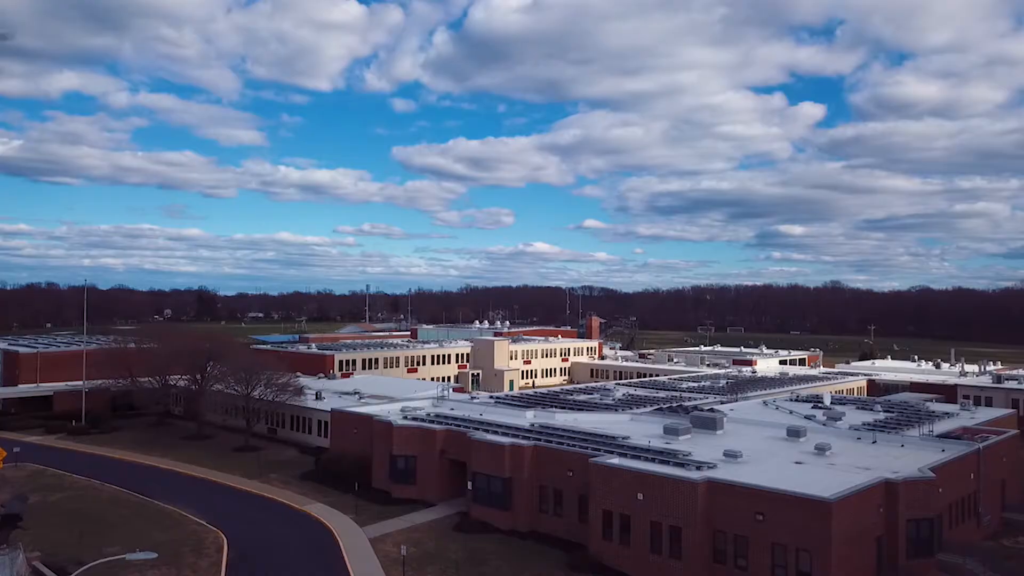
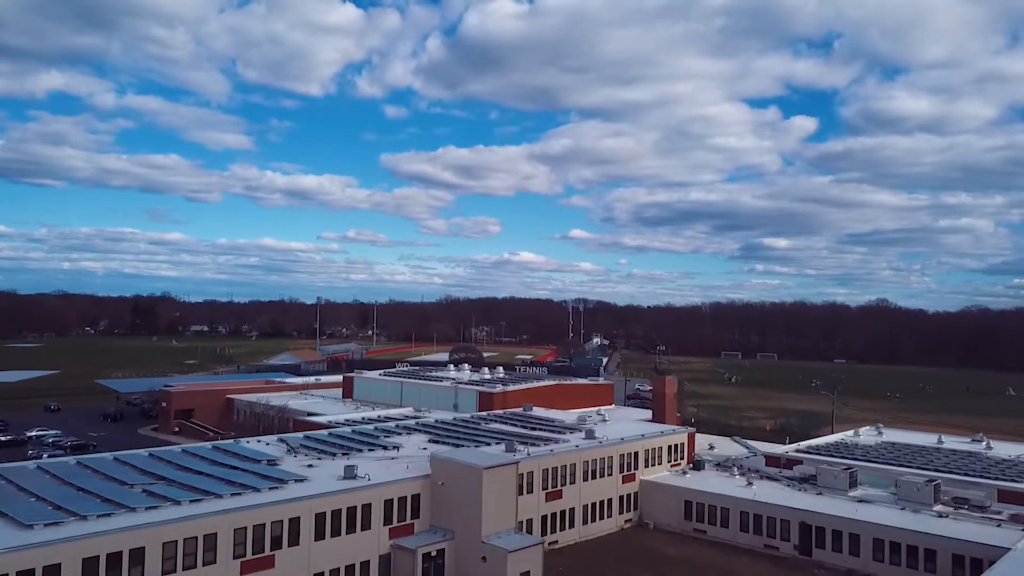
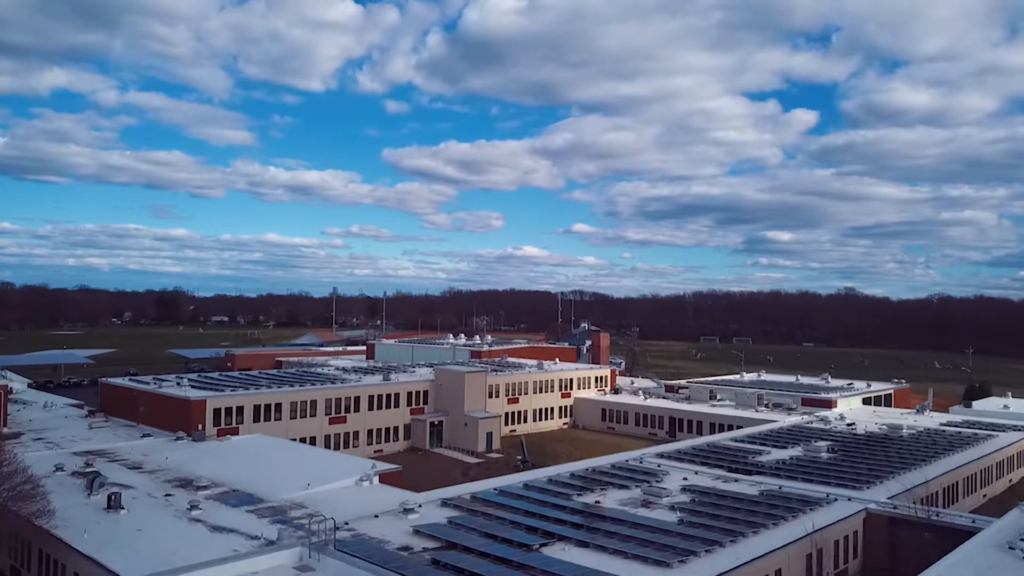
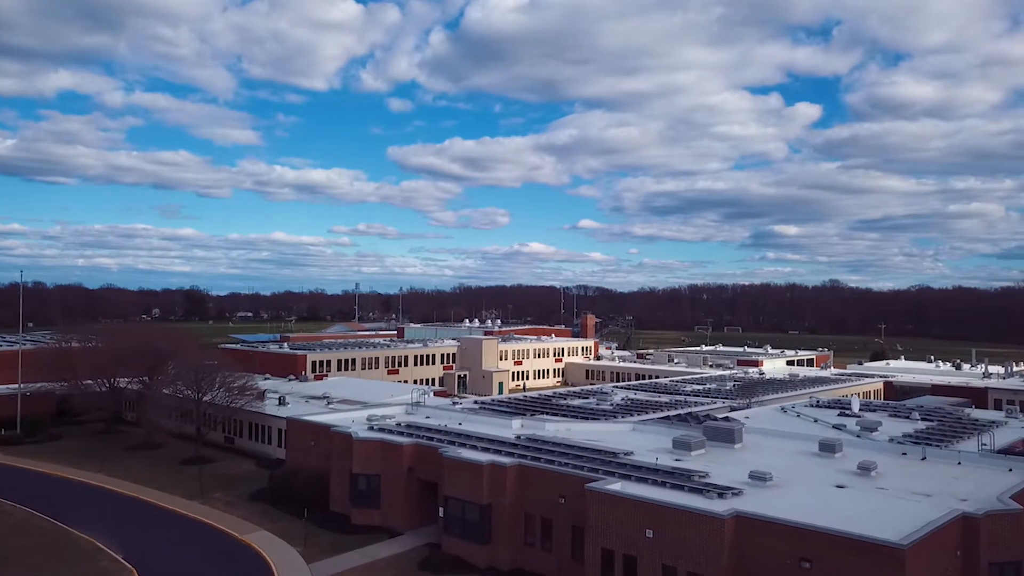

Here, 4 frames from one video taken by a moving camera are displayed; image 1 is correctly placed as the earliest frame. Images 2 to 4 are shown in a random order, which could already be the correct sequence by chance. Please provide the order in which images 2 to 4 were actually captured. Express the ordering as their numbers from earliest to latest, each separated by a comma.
4, 3, 2
